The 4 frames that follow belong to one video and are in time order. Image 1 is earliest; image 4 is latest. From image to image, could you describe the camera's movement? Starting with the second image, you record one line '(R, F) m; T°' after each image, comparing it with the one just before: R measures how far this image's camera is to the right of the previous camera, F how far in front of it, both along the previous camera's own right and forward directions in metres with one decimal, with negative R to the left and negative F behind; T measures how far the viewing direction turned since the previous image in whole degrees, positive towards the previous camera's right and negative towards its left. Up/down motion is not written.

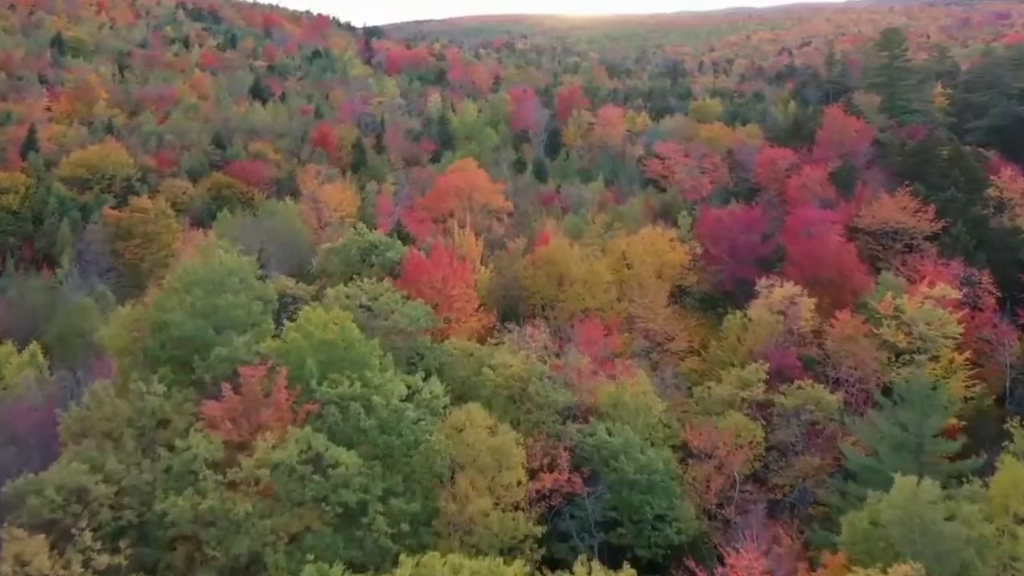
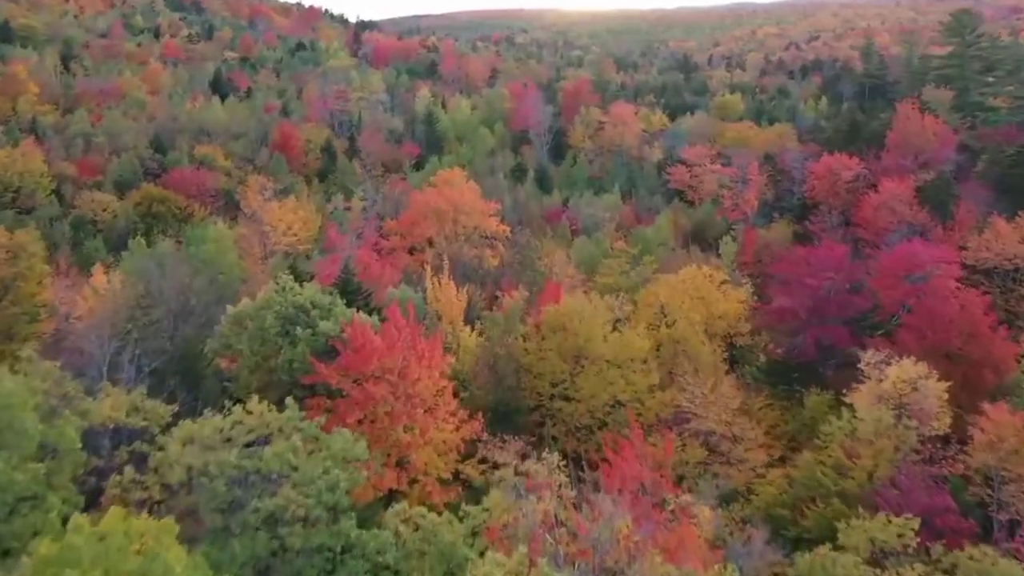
(+0.2, +14.0) m; 0°
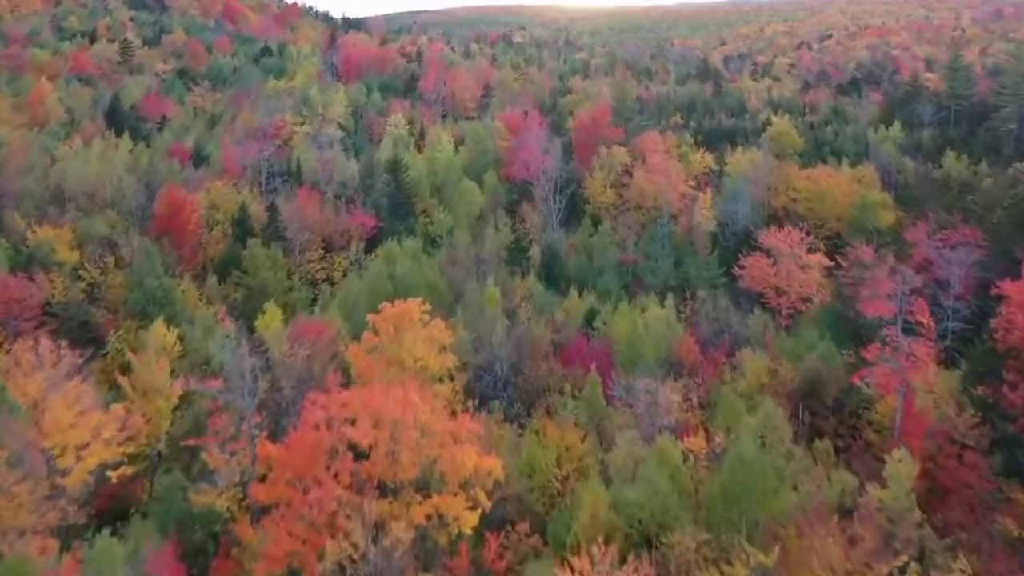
(+0.1, +24.0) m; 0°
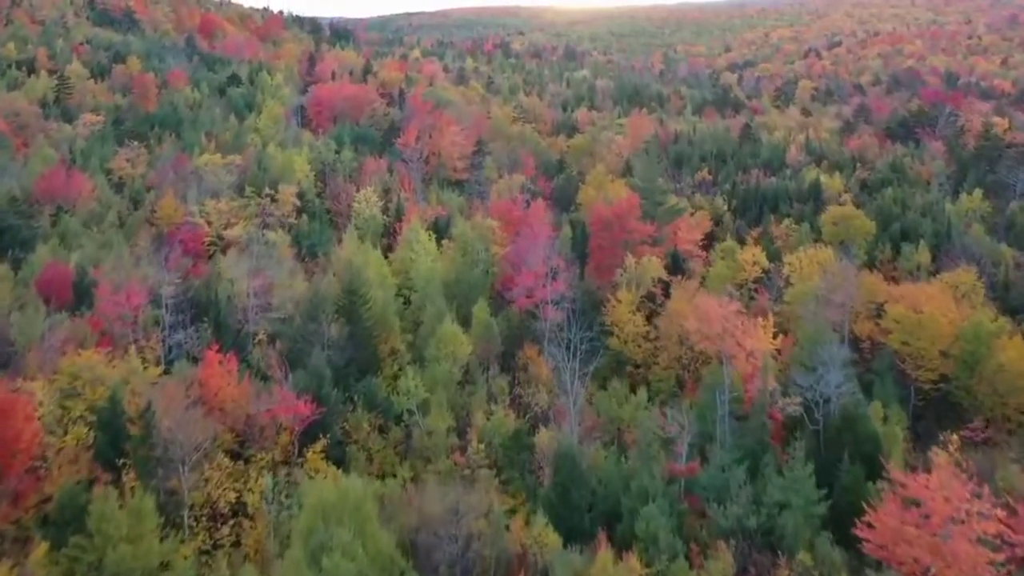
(0.0, +17.3) m; 0°
